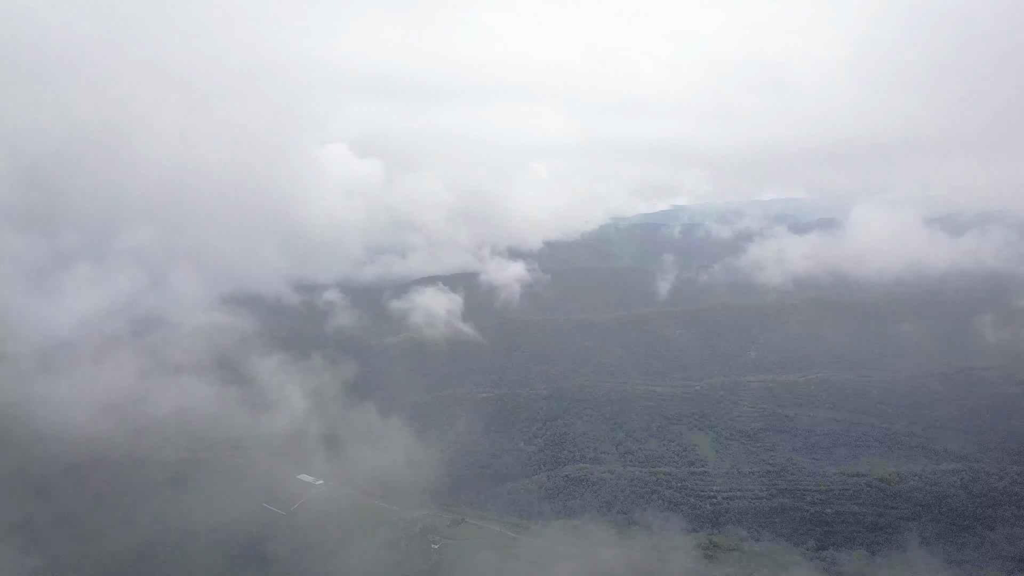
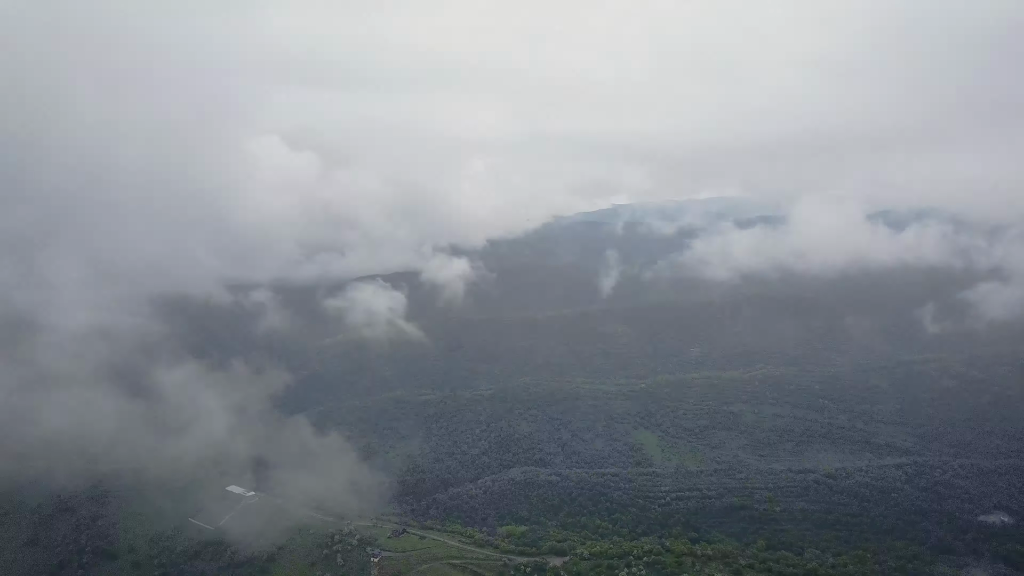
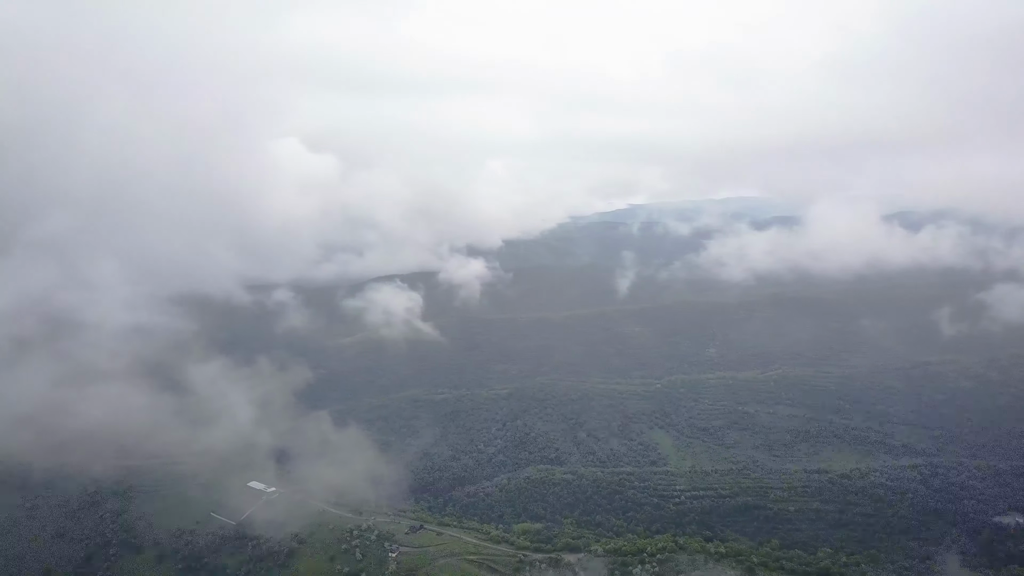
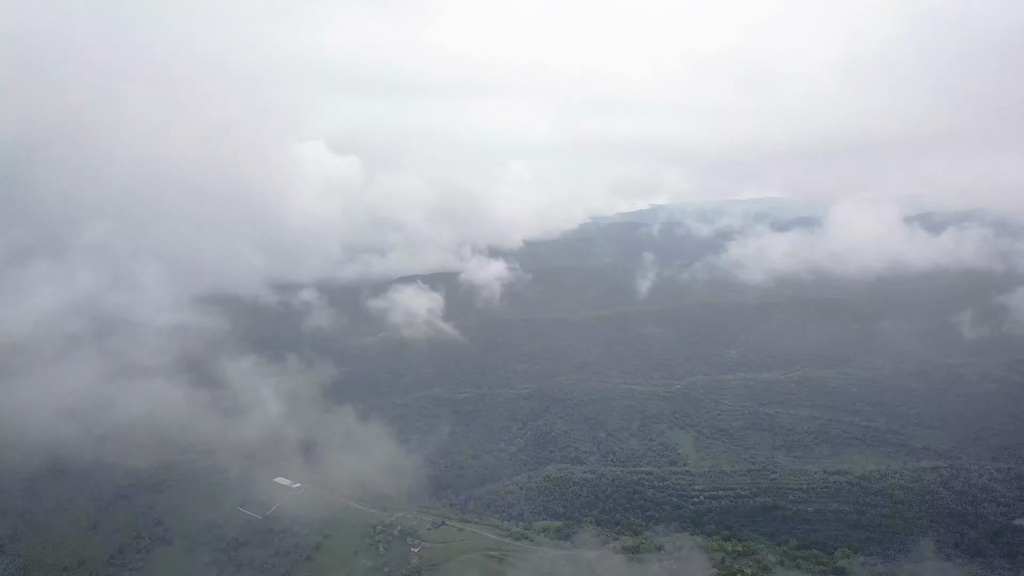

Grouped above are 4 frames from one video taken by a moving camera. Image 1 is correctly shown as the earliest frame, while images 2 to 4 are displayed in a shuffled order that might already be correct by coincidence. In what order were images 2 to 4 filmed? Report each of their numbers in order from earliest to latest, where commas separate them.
4, 3, 2
